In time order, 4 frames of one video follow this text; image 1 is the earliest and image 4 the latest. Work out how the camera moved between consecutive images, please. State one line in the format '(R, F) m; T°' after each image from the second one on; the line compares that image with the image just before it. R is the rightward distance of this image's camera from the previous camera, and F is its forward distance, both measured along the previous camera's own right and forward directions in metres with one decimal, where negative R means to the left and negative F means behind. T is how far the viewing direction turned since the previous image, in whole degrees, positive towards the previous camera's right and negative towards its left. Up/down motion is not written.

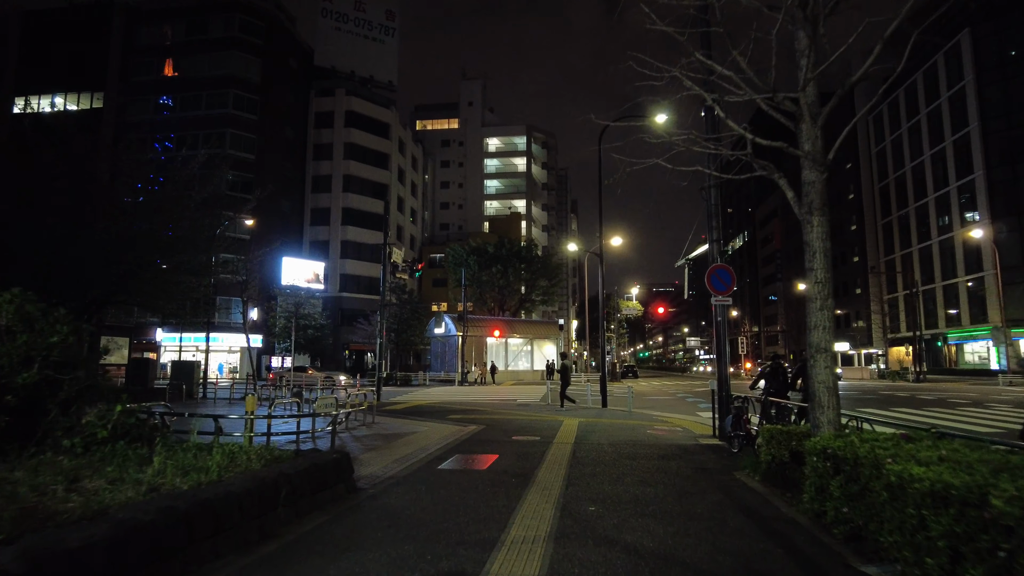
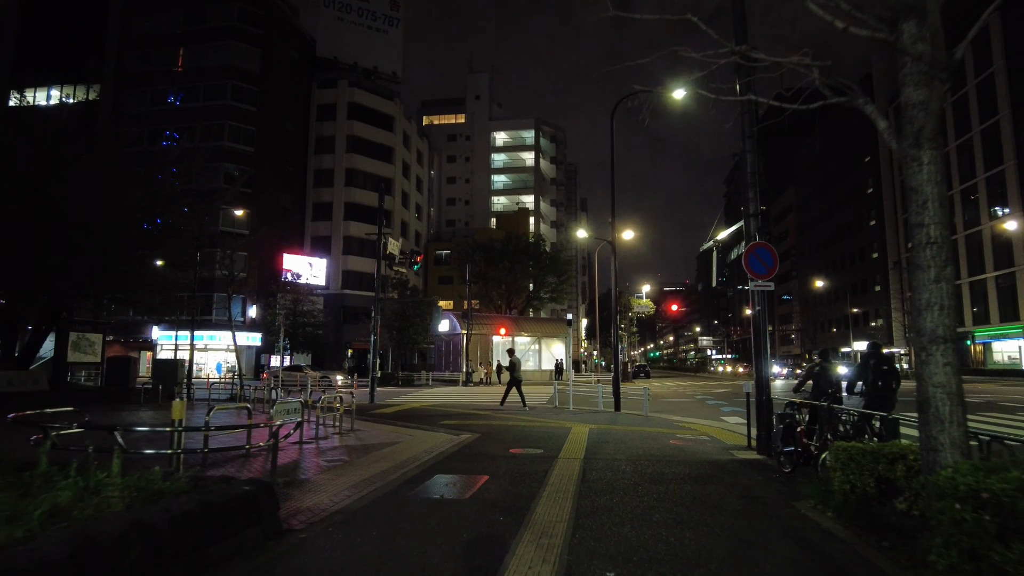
(+0.2, +1.6) m; -1°
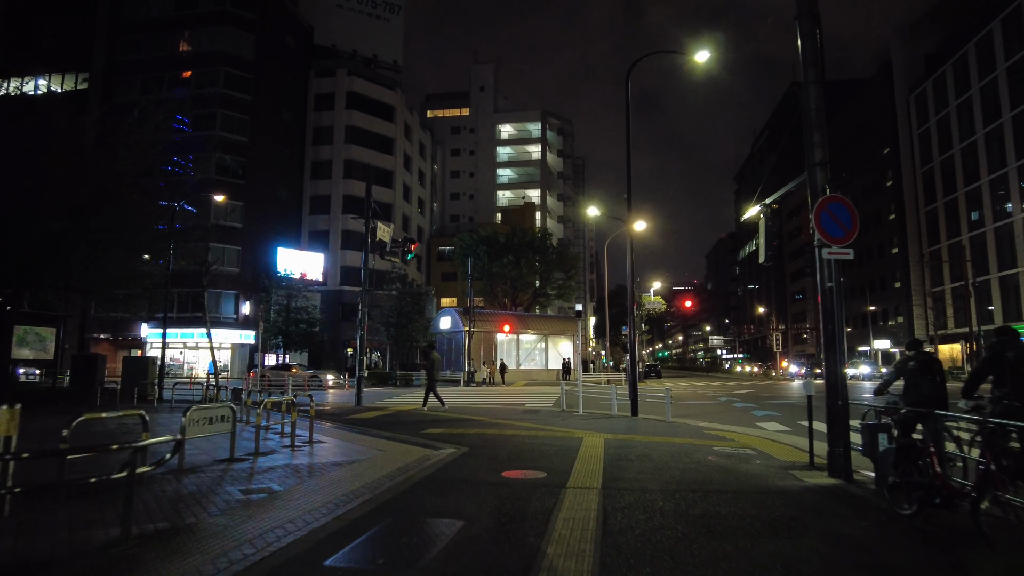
(+0.1, +2.1) m; -1°
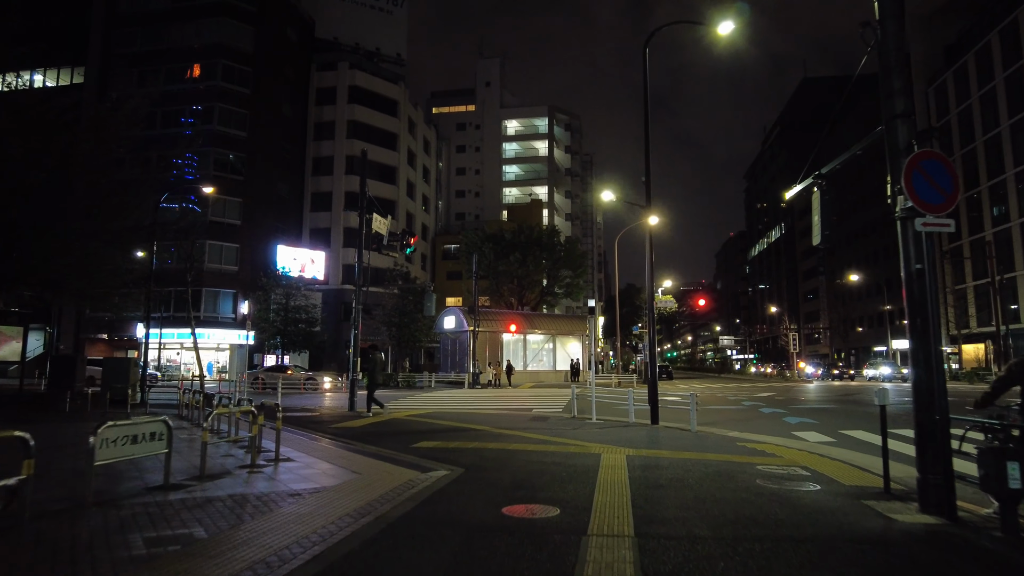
(0.0, +1.4) m; -1°
